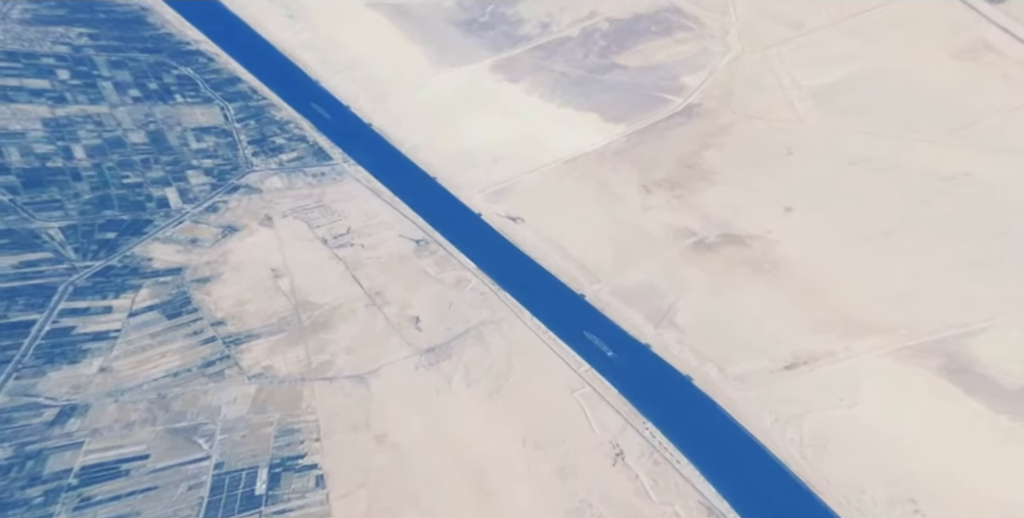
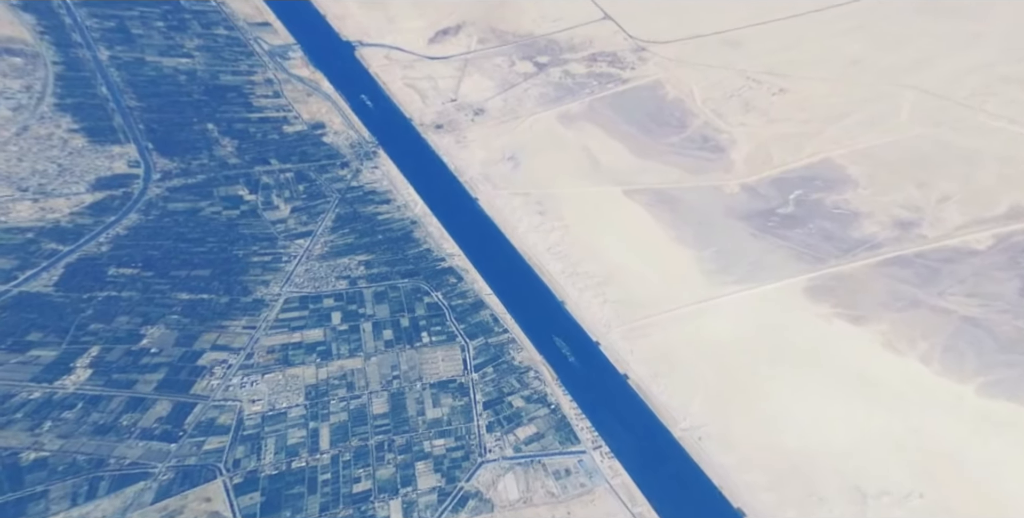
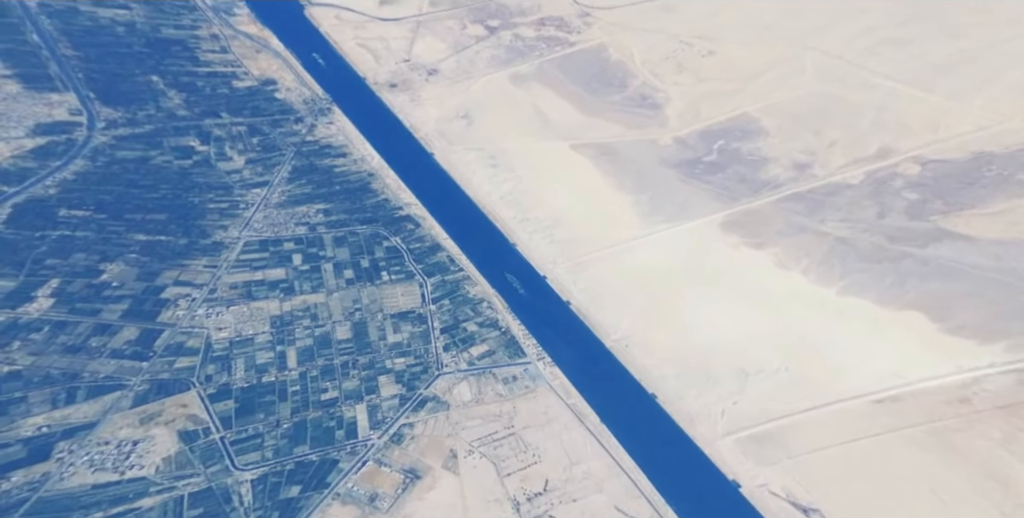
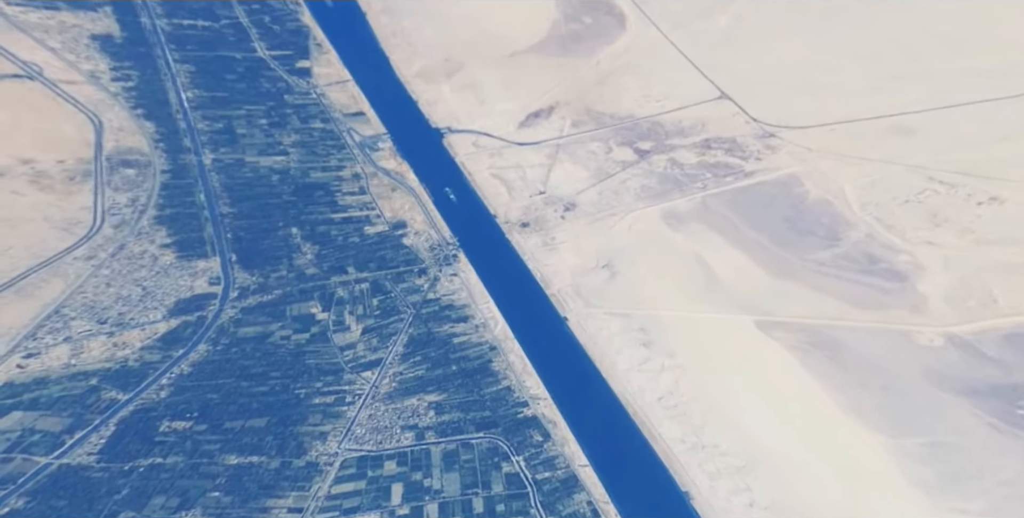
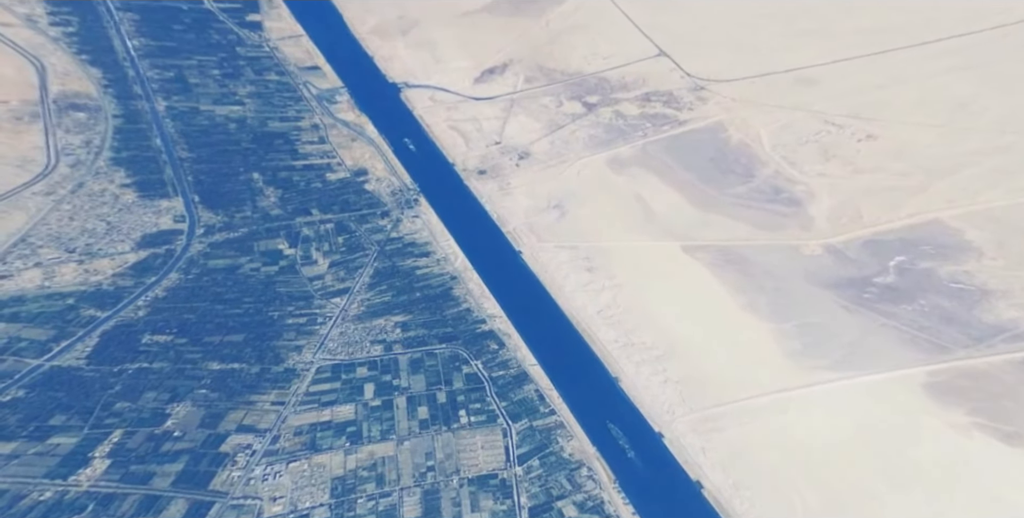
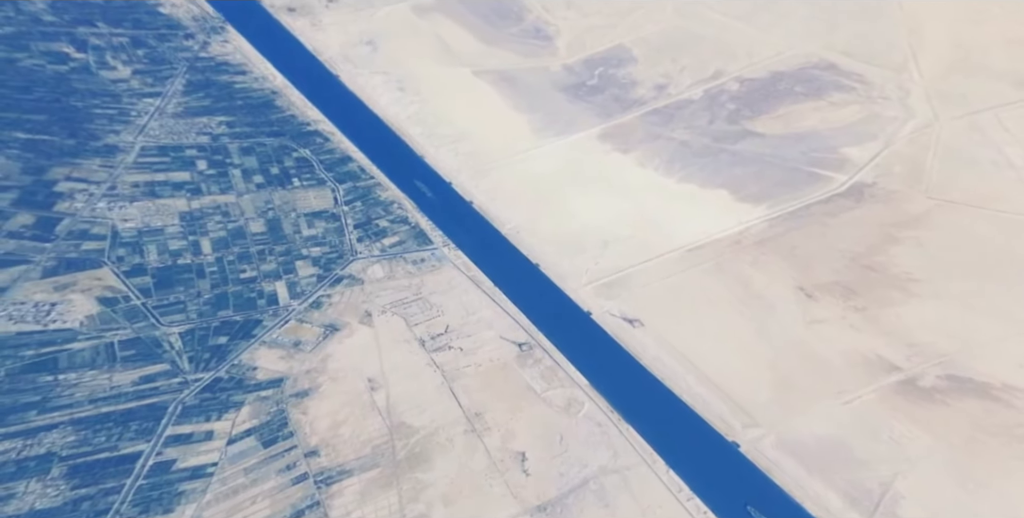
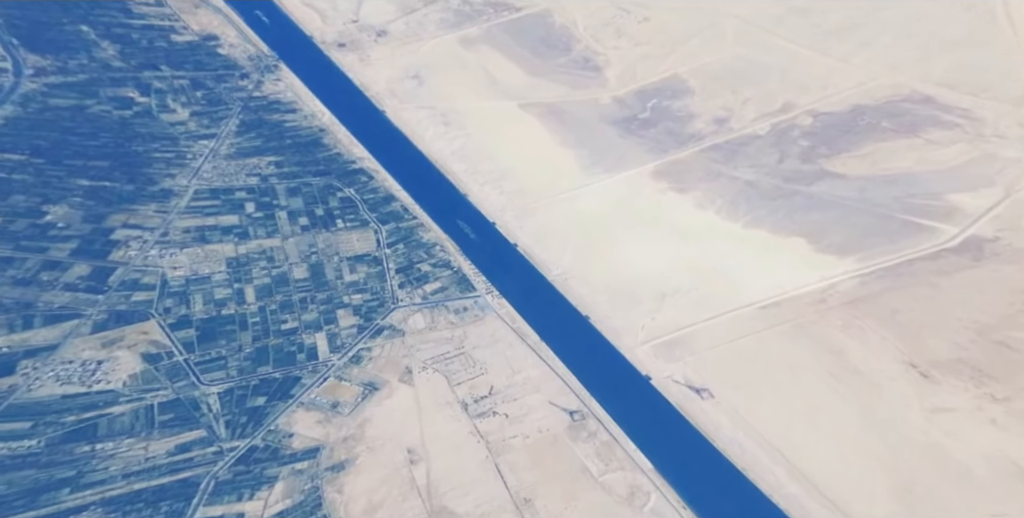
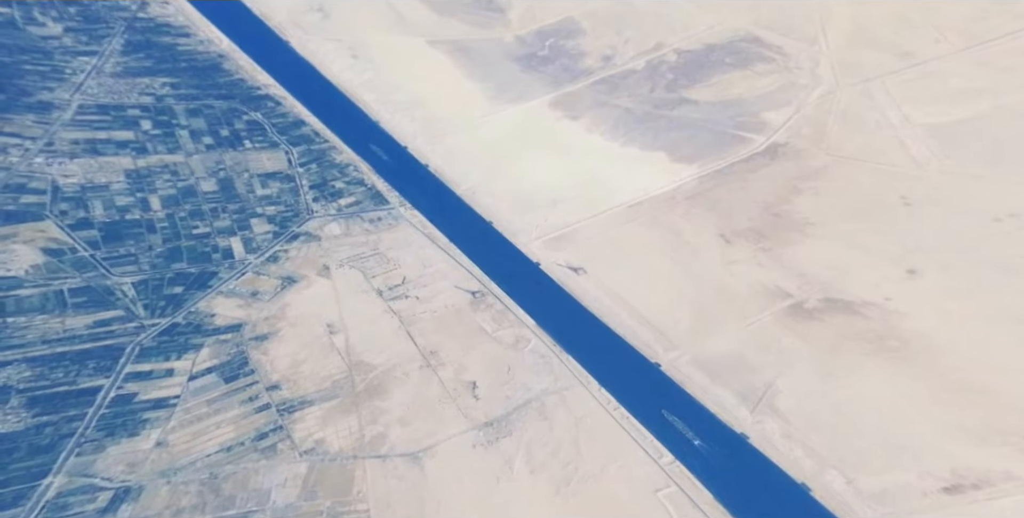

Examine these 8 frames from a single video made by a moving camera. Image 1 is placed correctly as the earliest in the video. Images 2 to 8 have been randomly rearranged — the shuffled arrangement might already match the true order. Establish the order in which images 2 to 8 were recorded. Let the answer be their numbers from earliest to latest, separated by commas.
8, 6, 7, 3, 2, 5, 4
